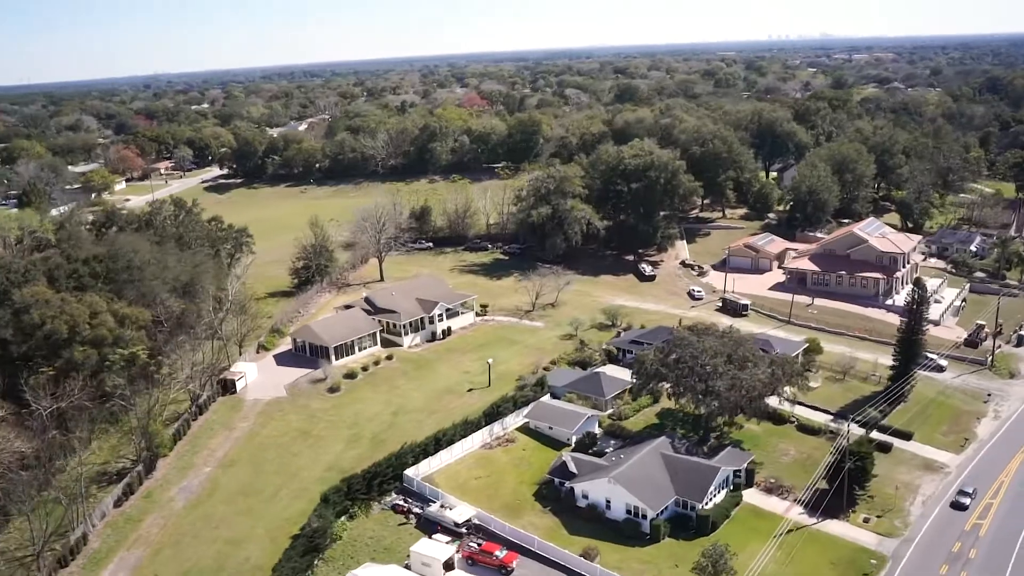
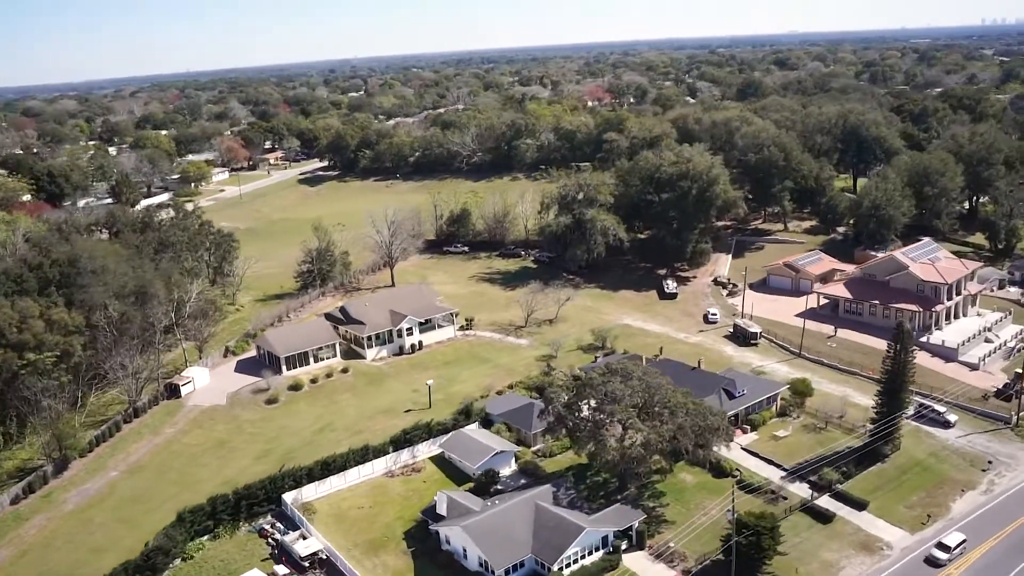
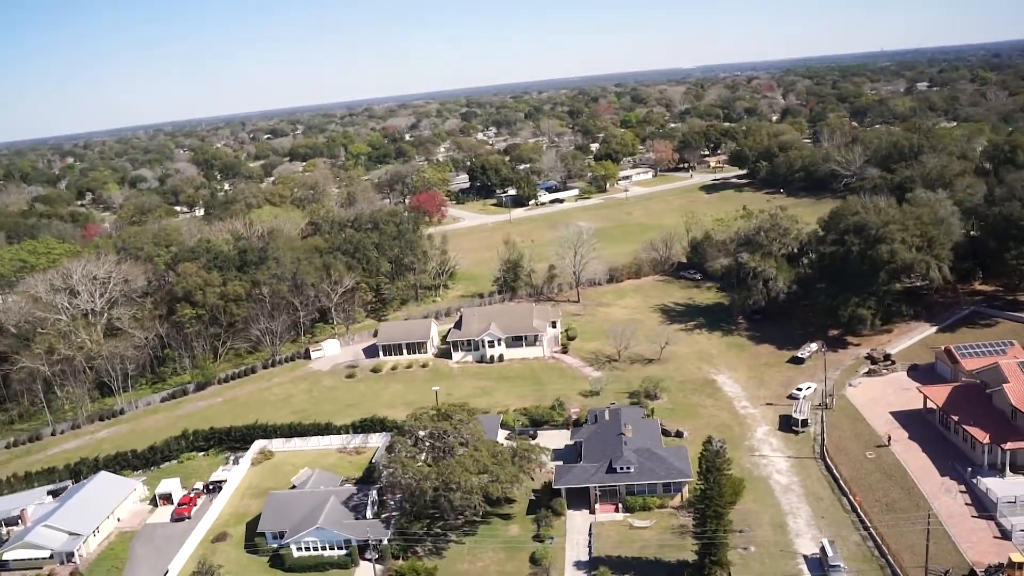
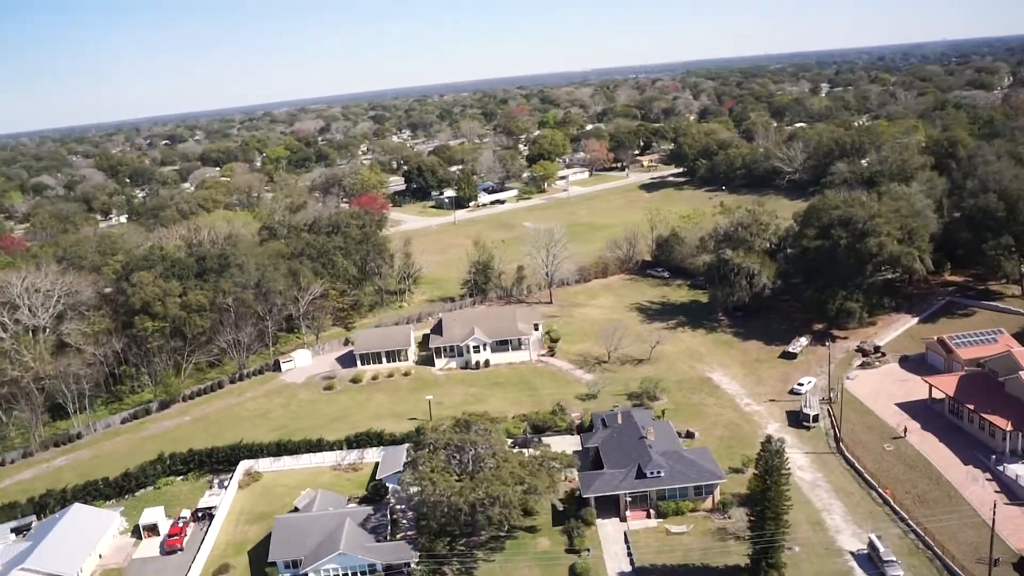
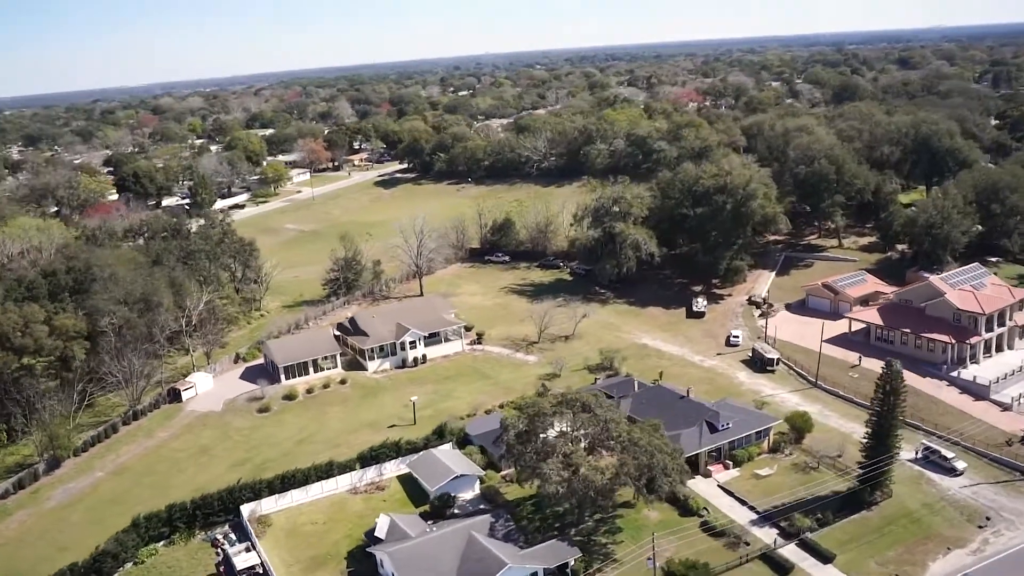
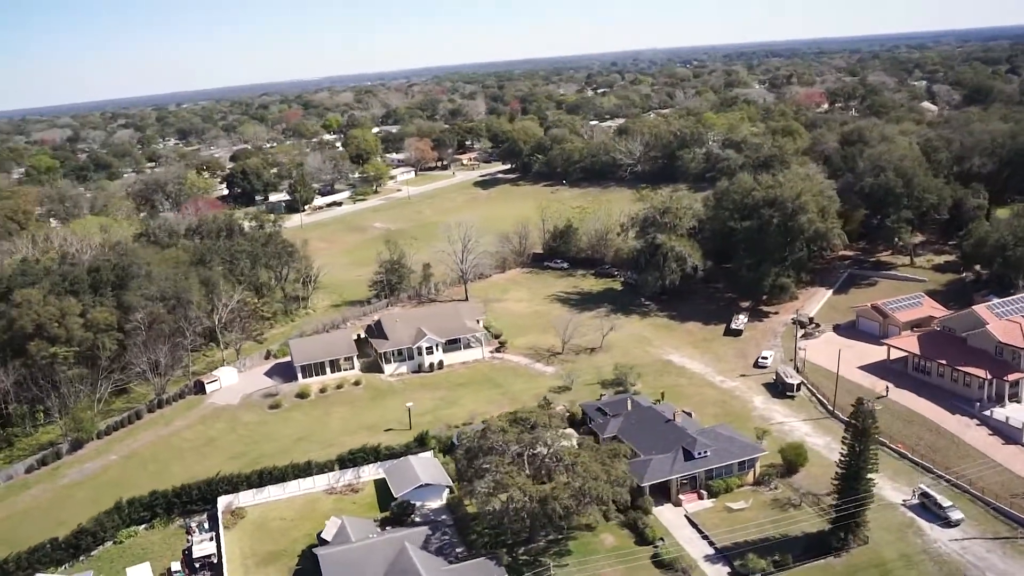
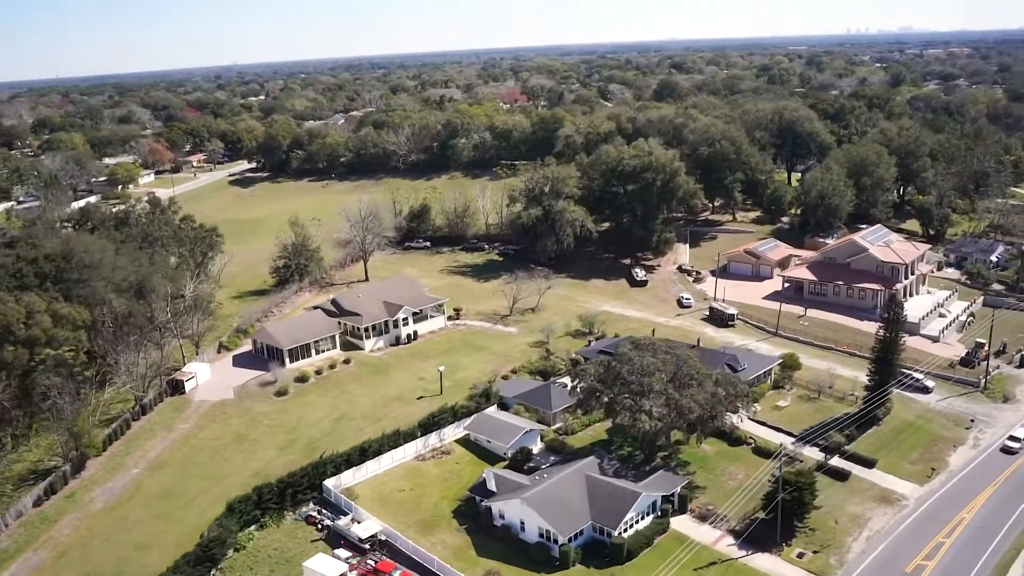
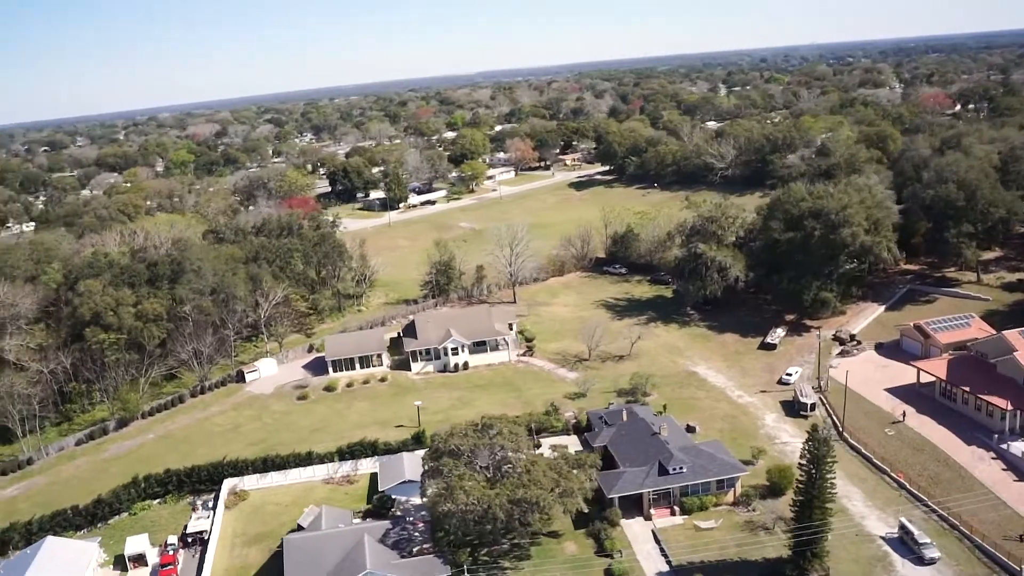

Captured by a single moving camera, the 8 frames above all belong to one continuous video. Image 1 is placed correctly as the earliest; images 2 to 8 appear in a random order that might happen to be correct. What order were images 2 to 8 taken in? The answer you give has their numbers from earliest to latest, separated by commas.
7, 2, 5, 6, 8, 4, 3
